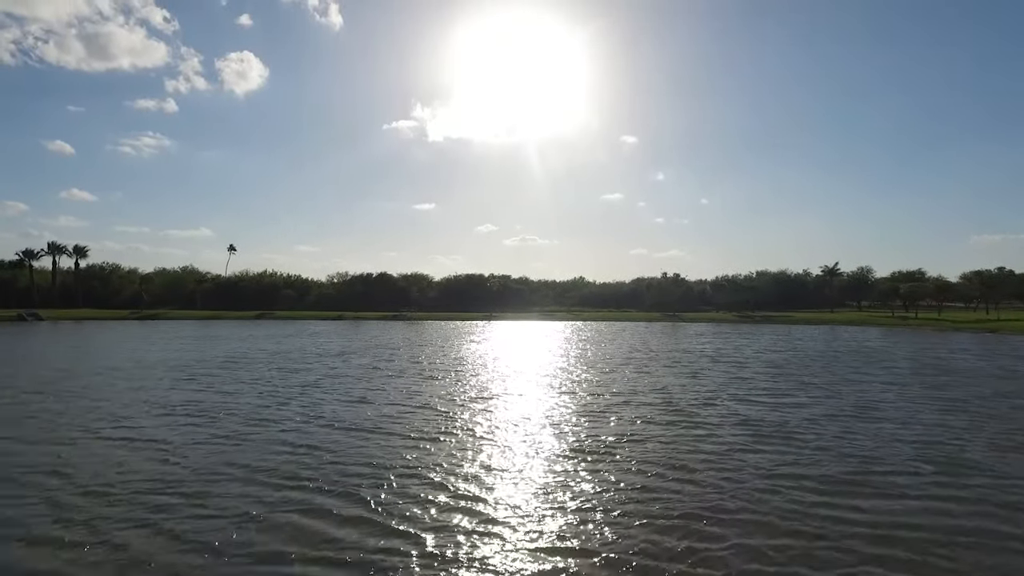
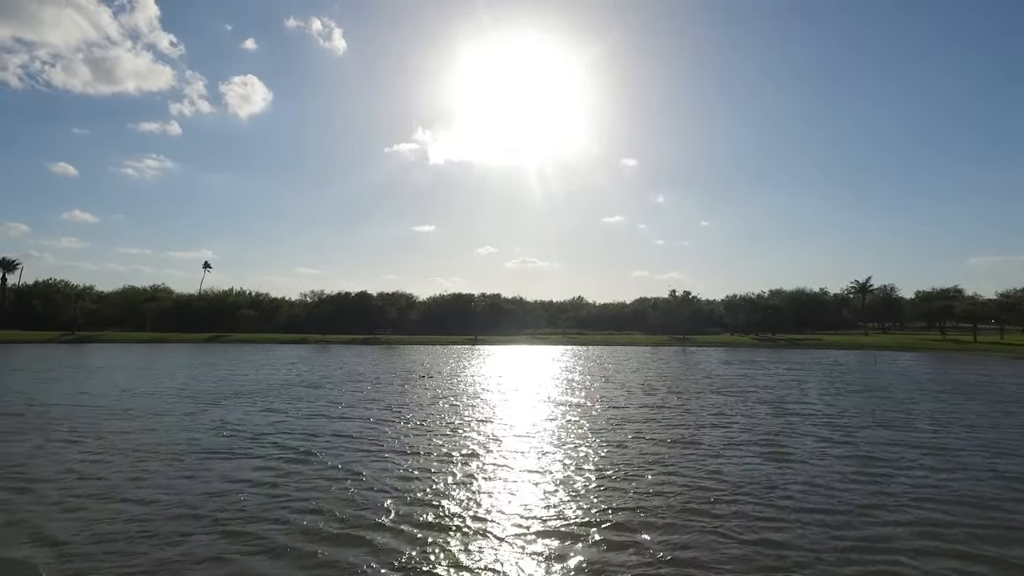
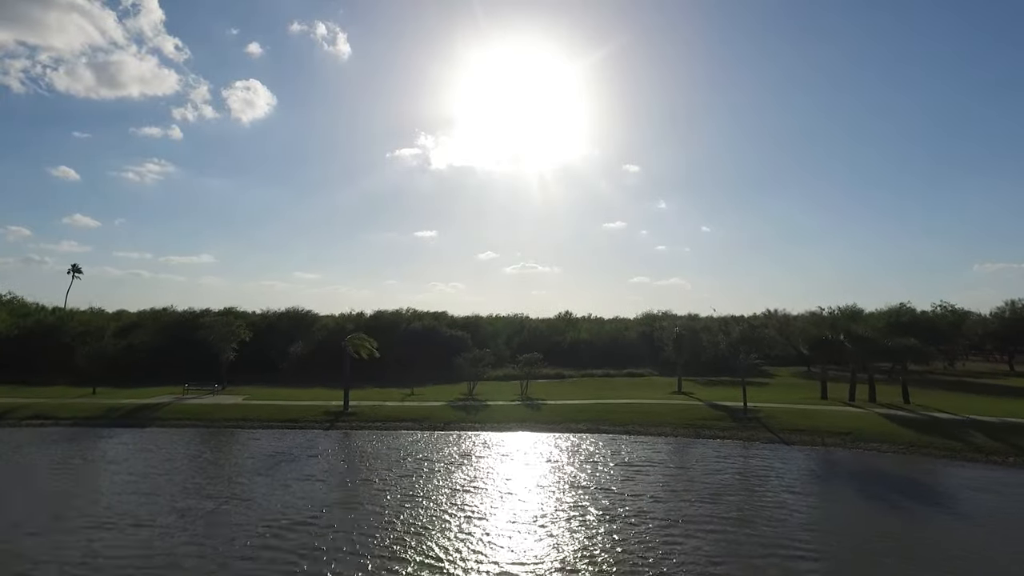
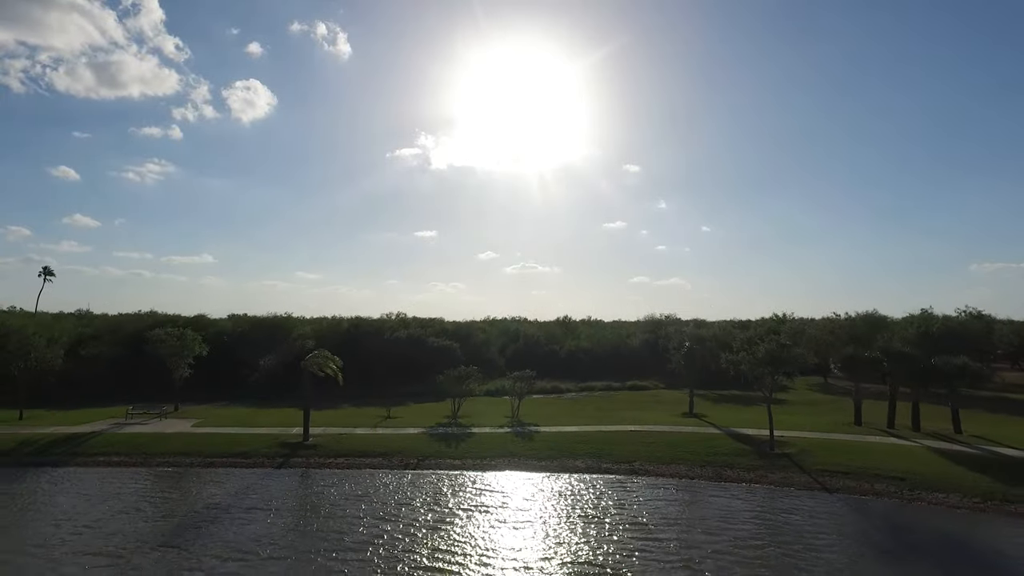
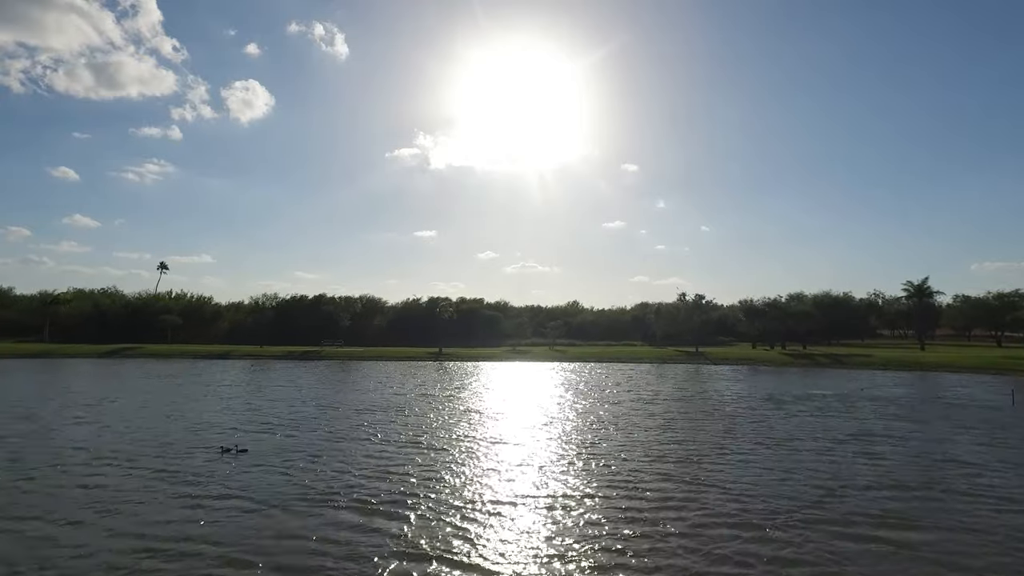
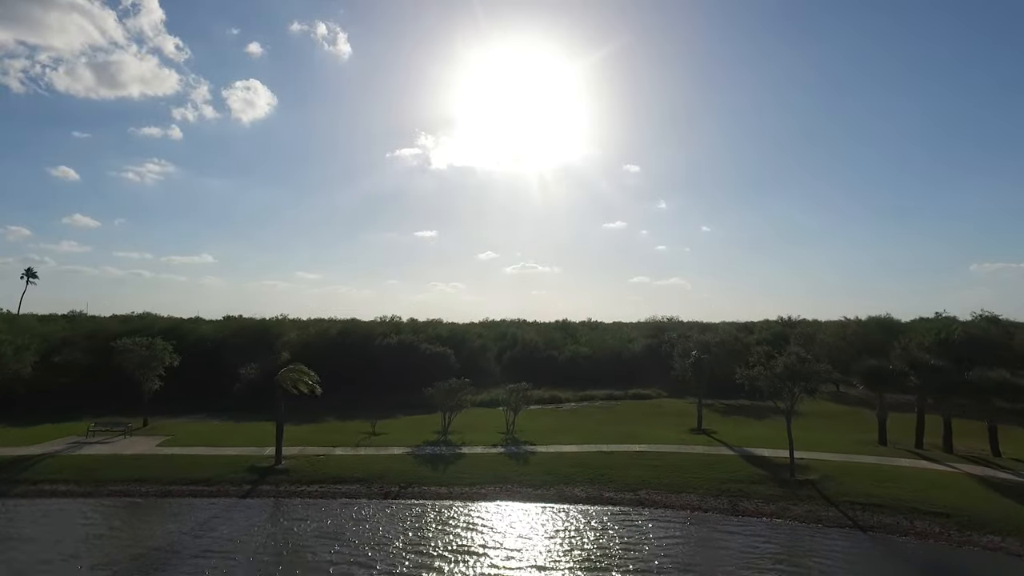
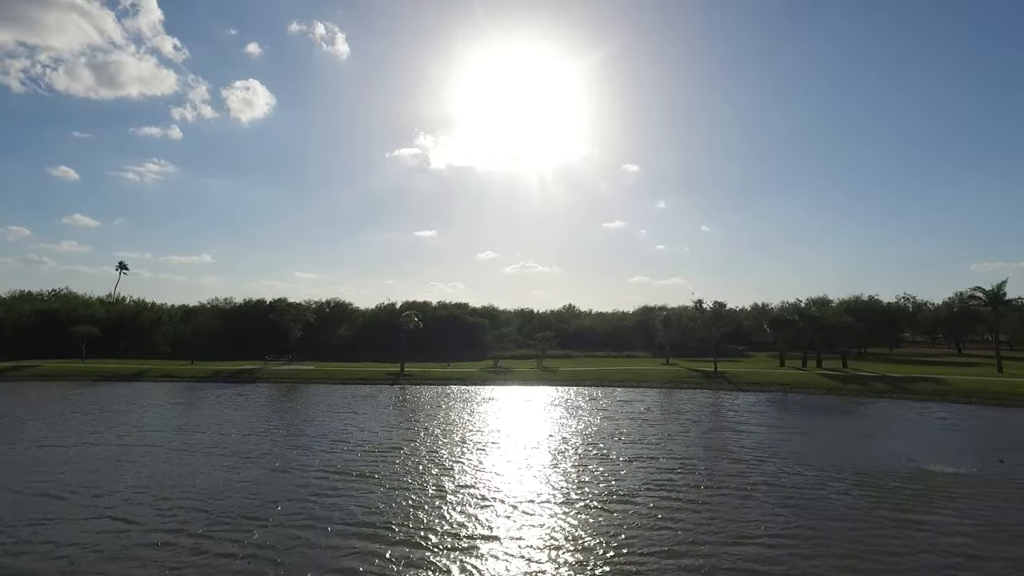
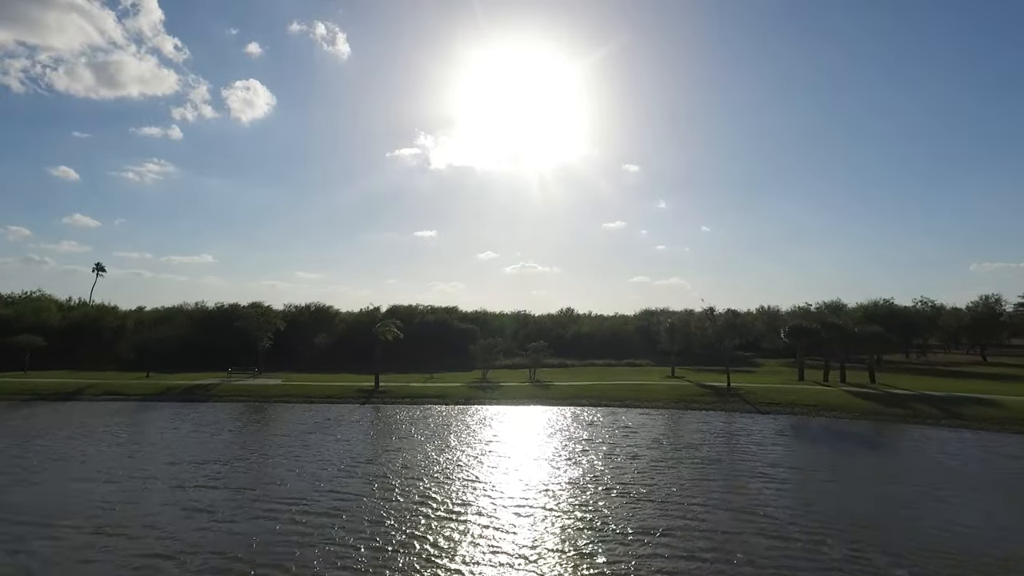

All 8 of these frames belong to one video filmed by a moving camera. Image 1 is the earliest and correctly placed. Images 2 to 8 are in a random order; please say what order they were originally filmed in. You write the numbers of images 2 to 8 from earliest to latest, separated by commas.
2, 5, 7, 8, 3, 4, 6
